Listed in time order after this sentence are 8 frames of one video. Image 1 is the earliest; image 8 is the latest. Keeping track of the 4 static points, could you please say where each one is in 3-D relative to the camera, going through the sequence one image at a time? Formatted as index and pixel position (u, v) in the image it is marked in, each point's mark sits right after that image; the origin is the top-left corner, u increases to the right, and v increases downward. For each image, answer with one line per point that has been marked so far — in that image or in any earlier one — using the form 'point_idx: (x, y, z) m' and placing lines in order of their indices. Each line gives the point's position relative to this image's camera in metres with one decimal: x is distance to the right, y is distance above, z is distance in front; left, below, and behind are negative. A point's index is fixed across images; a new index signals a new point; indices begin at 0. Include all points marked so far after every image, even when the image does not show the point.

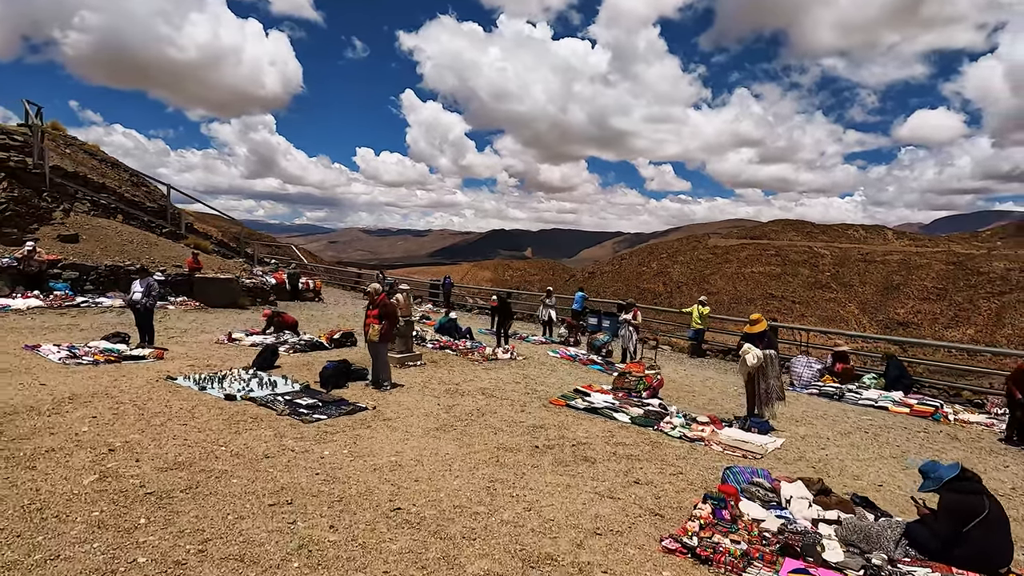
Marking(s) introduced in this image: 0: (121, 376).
0: (-6.3, -1.4, +8.7) m
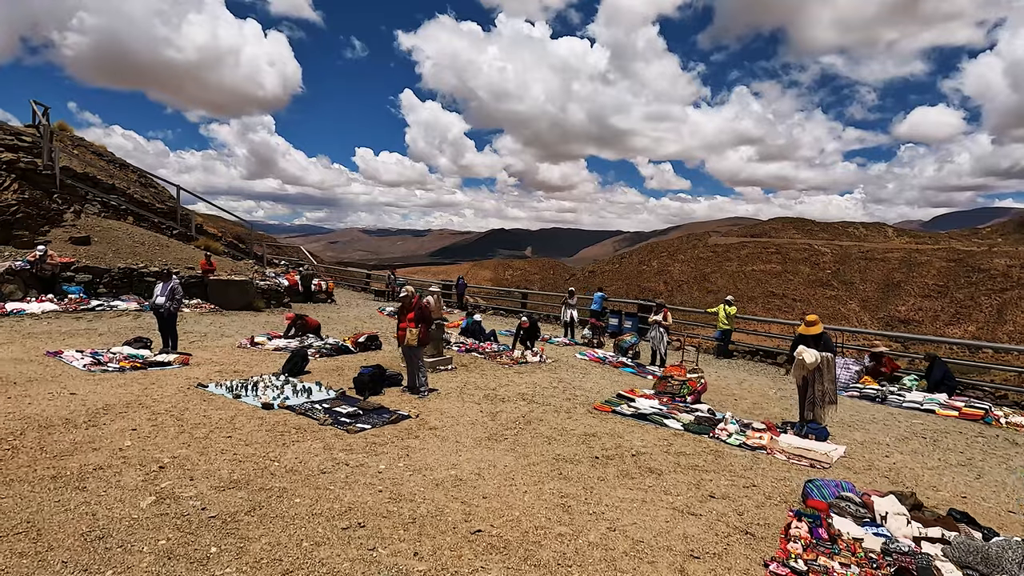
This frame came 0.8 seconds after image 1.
0: (-5.6, -1.5, +8.4) m
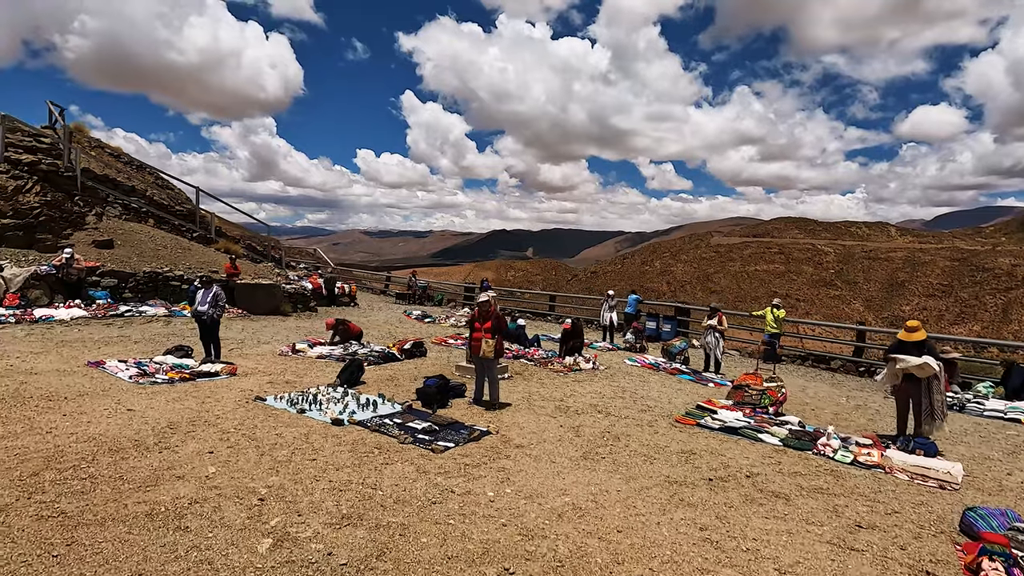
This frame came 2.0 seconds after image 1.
0: (-4.5, -1.6, +7.9) m
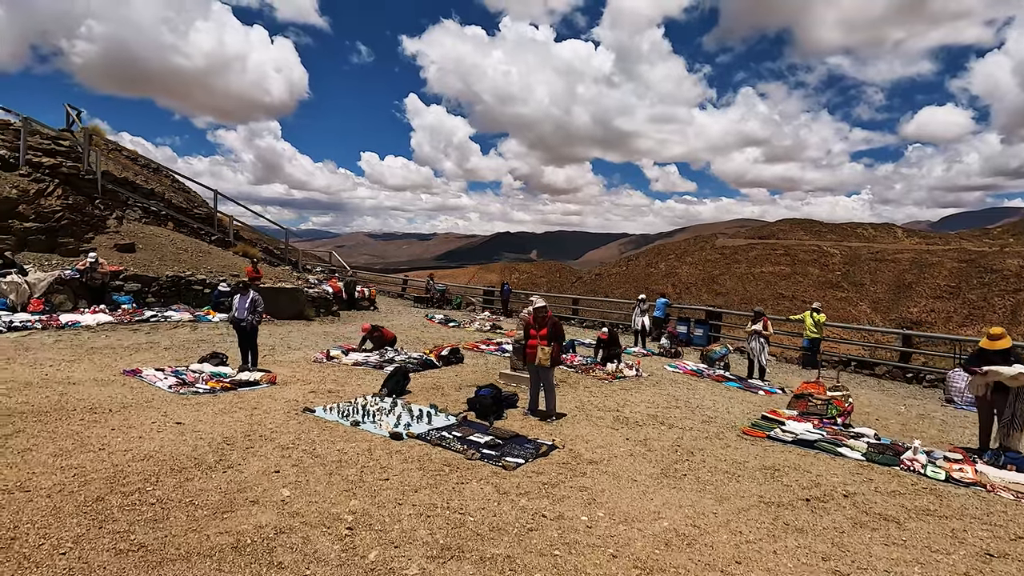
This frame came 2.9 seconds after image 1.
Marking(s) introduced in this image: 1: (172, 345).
0: (-3.6, -1.7, +7.5) m
1: (-7.8, -1.3, +12.3) m
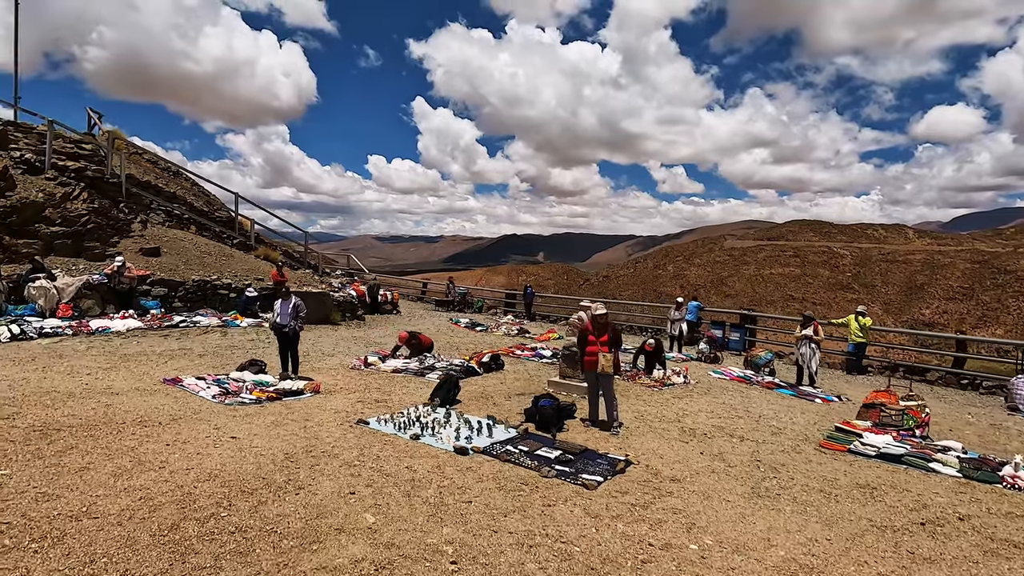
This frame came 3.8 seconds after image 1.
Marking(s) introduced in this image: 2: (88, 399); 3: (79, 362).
0: (-2.7, -1.8, +7.2) m
1: (-6.8, -1.4, +12.0) m
2: (-5.9, -1.5, +7.4) m
3: (-8.1, -1.4, +10.0) m
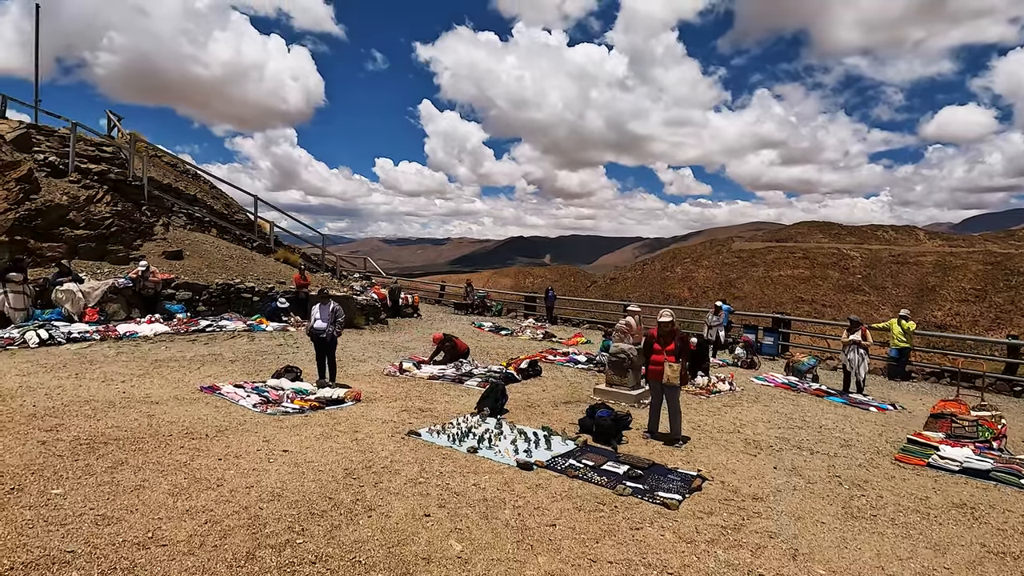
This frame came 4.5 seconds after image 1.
0: (-1.9, -1.9, +6.8) m
1: (-6.0, -1.5, +11.7) m
2: (-5.1, -1.6, +7.1) m
3: (-7.3, -1.5, +9.7) m
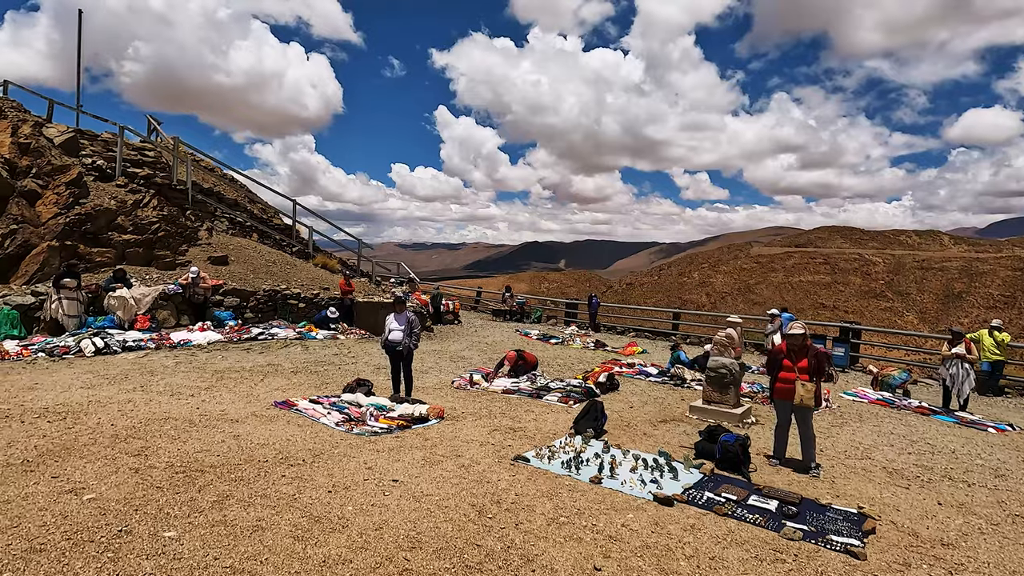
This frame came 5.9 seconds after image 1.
0: (-0.5, -2.0, +6.2) m
1: (-4.5, -1.7, +11.2) m
2: (-3.7, -1.7, +6.6) m
3: (-5.8, -1.6, +9.2) m
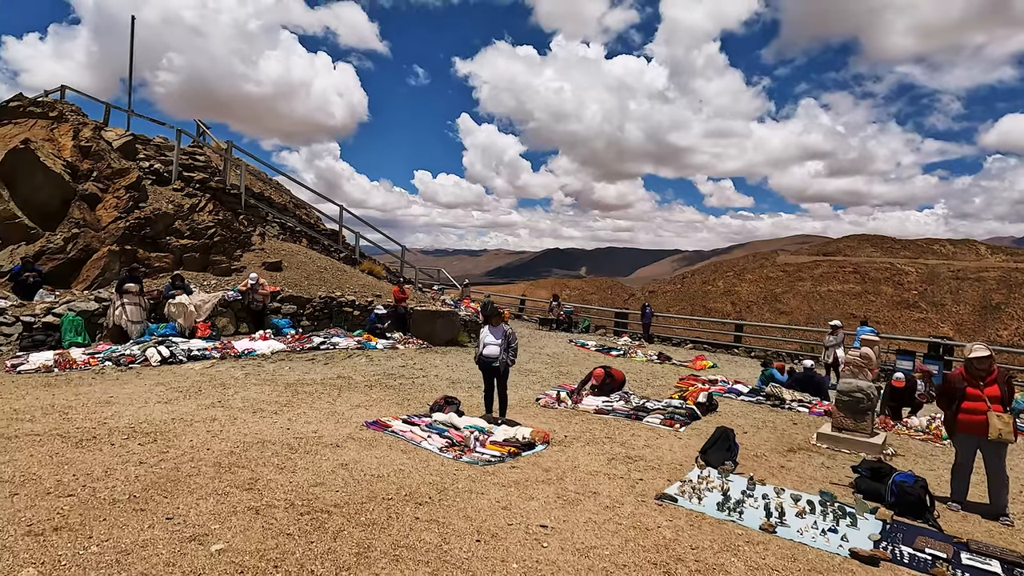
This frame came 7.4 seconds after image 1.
0: (+0.9, -2.1, +5.4) m
1: (-2.8, -1.8, +10.5) m
2: (-2.2, -1.8, +5.9) m
3: (-4.2, -1.7, +8.6) m
